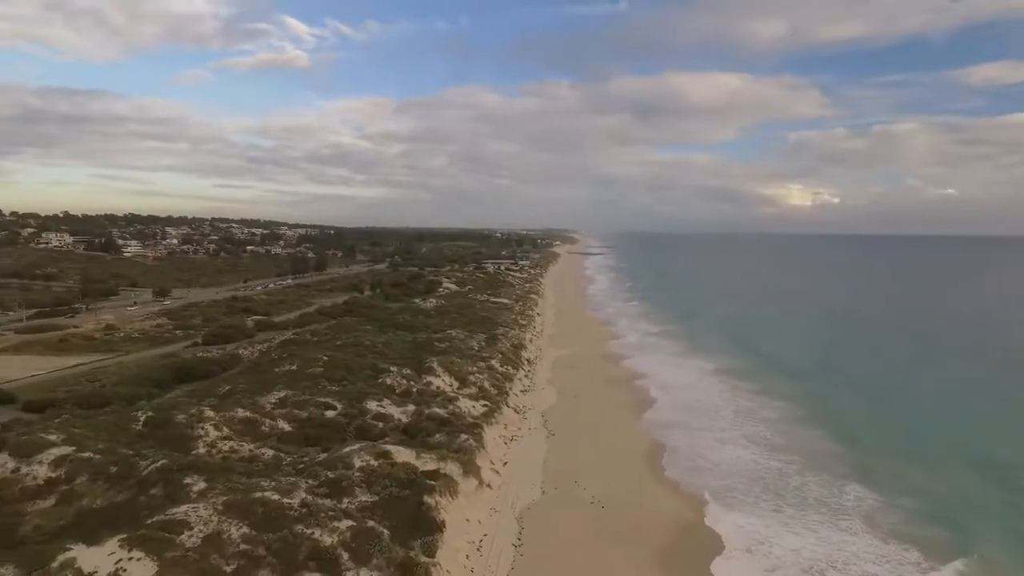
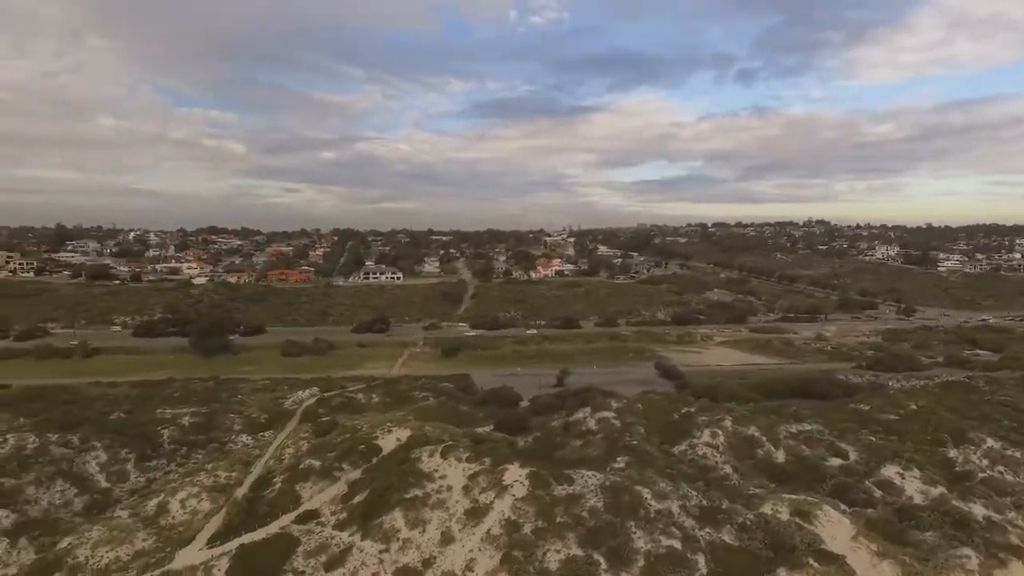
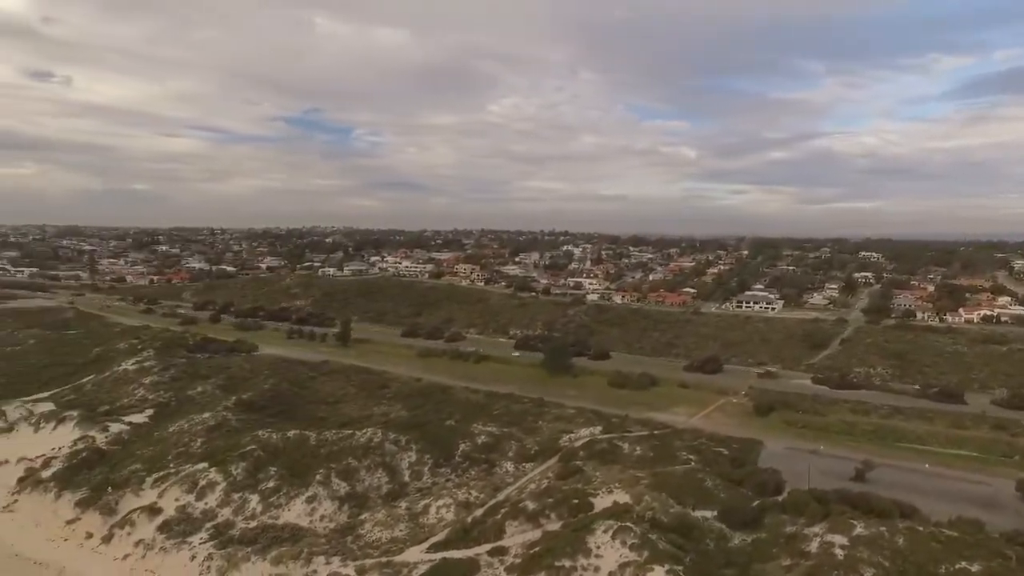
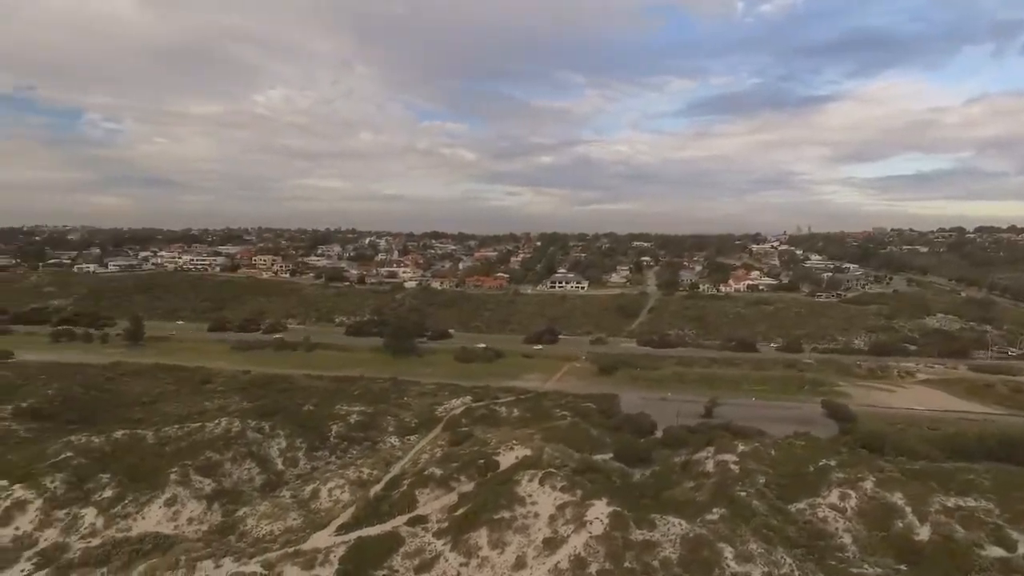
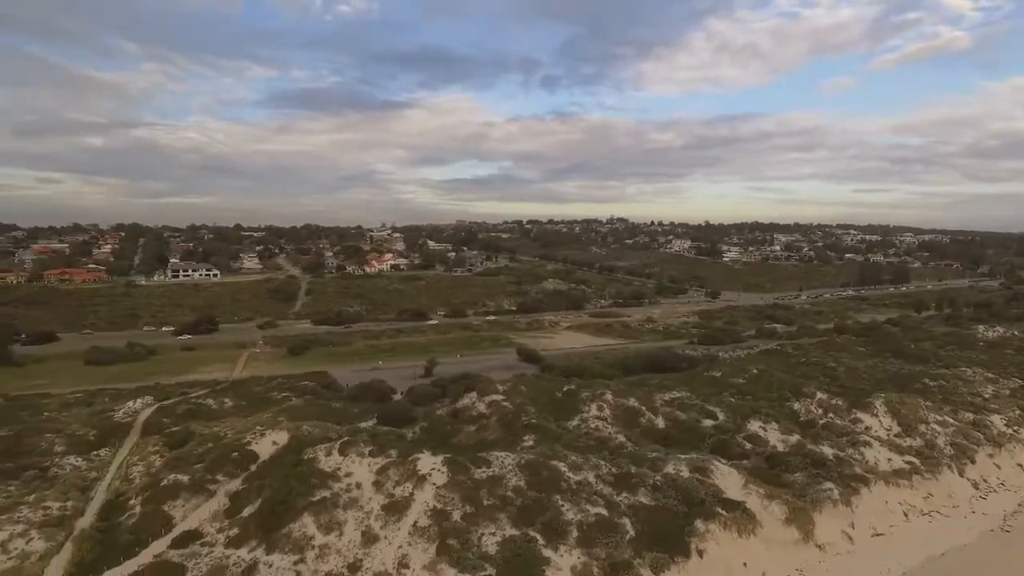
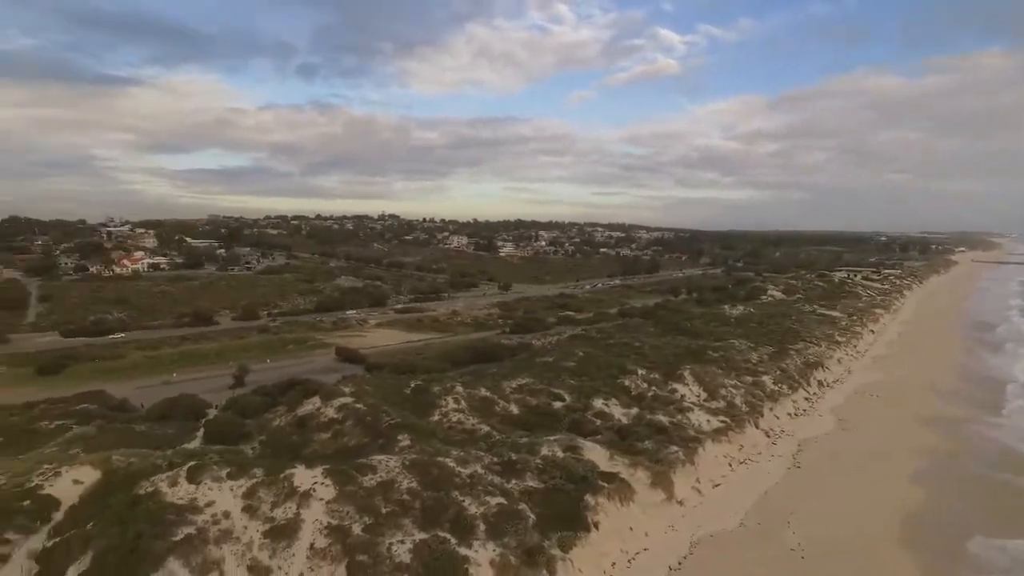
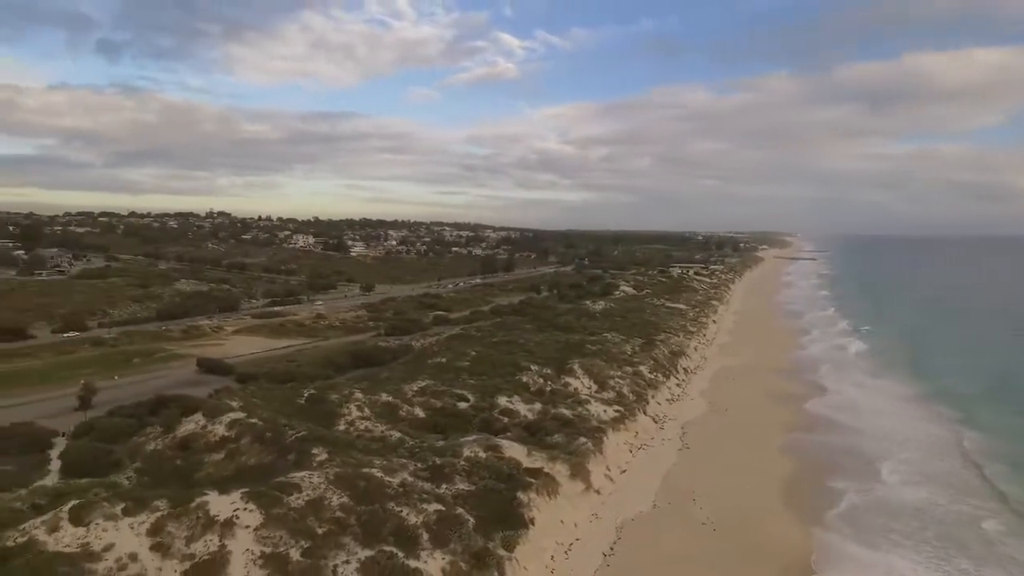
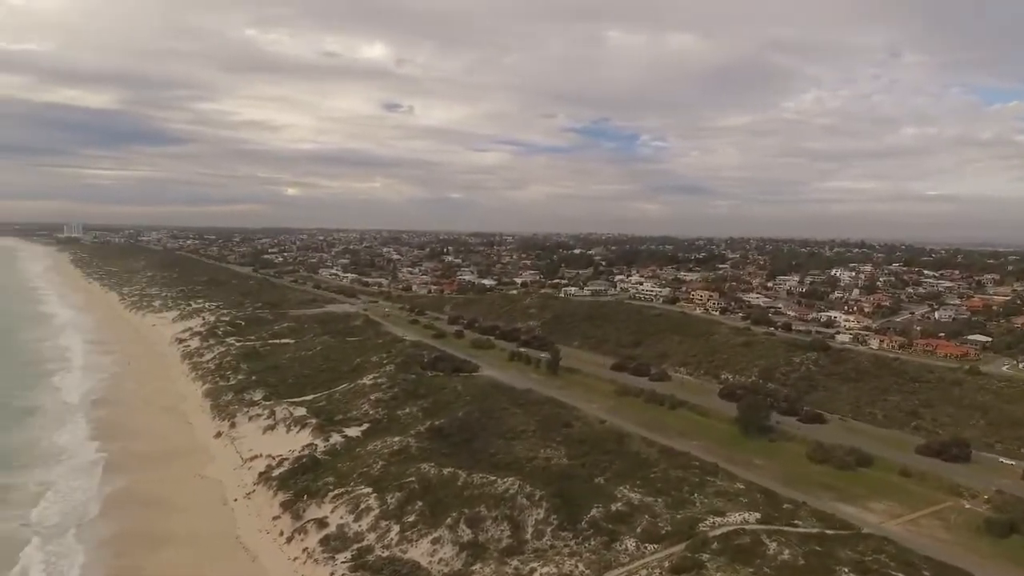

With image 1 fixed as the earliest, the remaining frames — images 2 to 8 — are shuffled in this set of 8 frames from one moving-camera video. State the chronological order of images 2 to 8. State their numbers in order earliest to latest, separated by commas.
7, 6, 5, 2, 4, 3, 8
